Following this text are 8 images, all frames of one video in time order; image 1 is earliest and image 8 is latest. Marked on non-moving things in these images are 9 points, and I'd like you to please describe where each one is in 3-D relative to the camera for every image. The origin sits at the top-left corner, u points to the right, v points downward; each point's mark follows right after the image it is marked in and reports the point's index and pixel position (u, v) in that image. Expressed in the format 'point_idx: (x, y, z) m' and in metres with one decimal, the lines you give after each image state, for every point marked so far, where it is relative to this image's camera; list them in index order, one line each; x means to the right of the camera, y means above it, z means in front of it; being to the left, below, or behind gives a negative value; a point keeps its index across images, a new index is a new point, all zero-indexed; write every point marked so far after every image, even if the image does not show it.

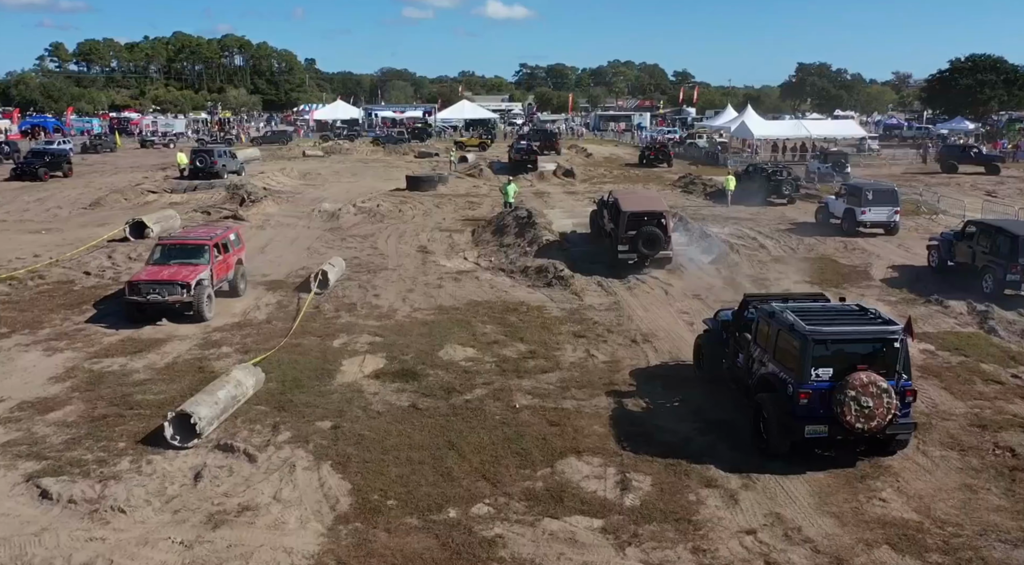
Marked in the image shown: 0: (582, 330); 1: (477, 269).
0: (+1.2, -0.9, +14.5) m
1: (-0.9, +0.3, +19.9) m
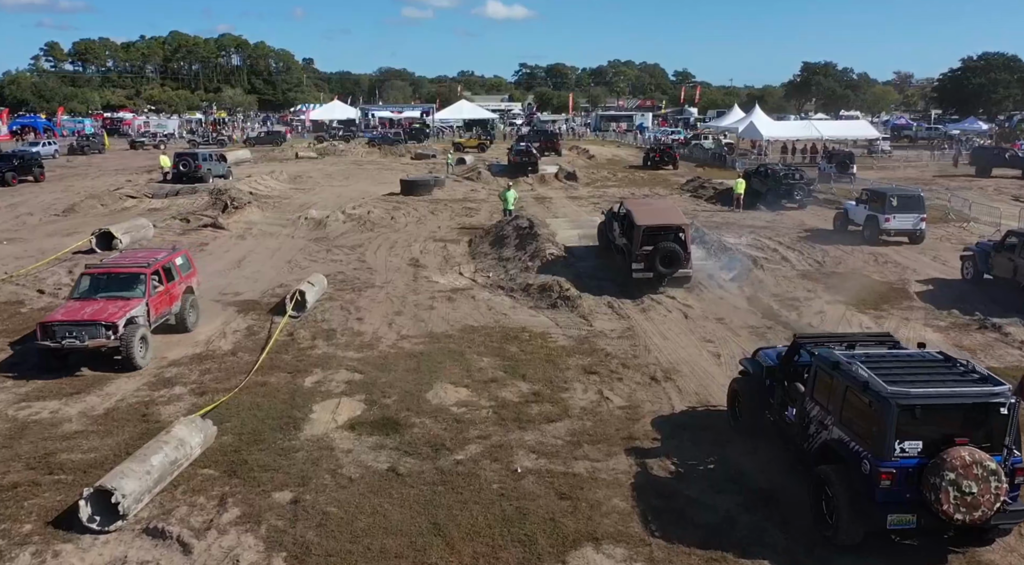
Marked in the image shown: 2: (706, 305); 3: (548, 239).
0: (+1.3, -1.3, +12.5) m
1: (-0.9, -0.1, +18.0) m
2: (+3.8, -0.4, +15.9) m
3: (+0.9, +1.1, +19.7) m
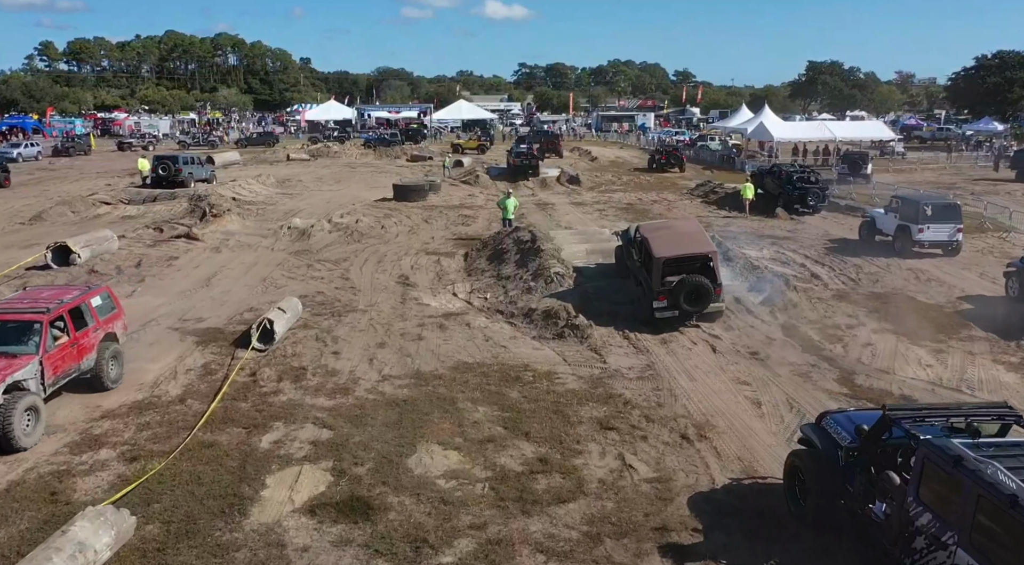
0: (+1.3, -1.8, +10.5) m
1: (-0.9, -0.6, +15.9) m
2: (+3.8, -0.9, +13.8) m
3: (+0.9, +0.6, +17.6) m
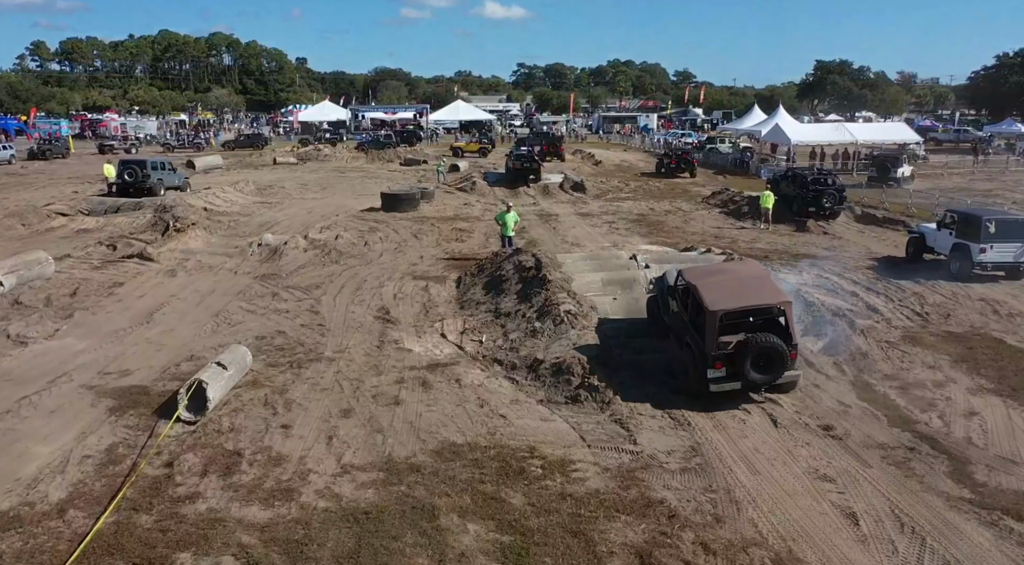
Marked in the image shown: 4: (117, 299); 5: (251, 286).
0: (+1.3, -2.4, +7.4) m
1: (-0.8, -1.3, +12.9) m
2: (+3.9, -1.6, +10.8) m
3: (+0.9, -0.1, +14.6) m
4: (-8.4, -0.3, +17.1) m
5: (-6.0, -0.1, +18.4) m
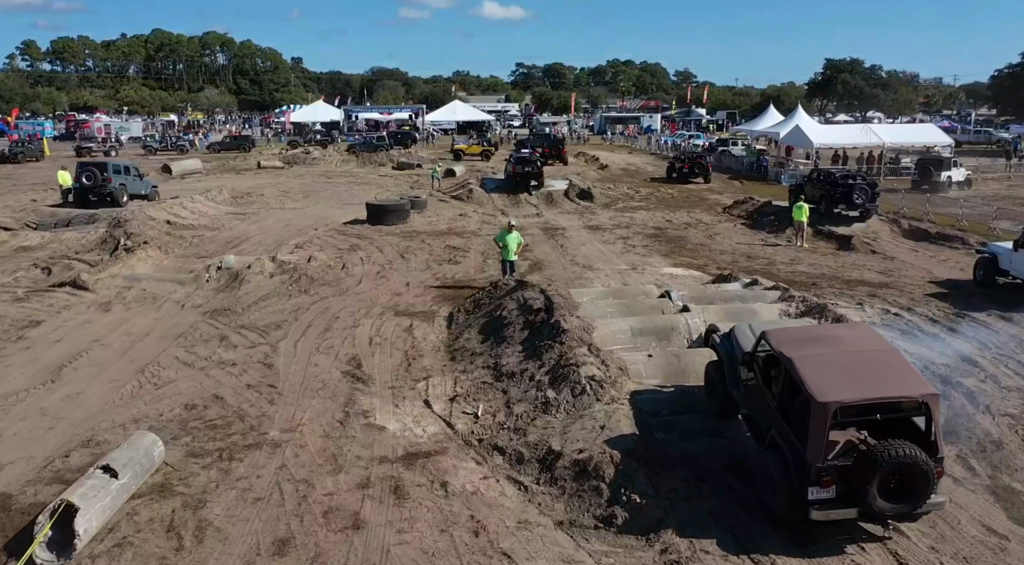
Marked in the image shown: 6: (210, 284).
0: (+1.4, -3.1, +4.2) m
1: (-0.8, -2.0, +9.6) m
2: (+3.9, -2.3, +7.5) m
3: (+1.0, -0.8, +11.3) m
4: (-8.4, -1.1, +13.9) m
5: (-5.9, -0.8, +15.1) m
6: (-6.9, 0.0, +18.4) m
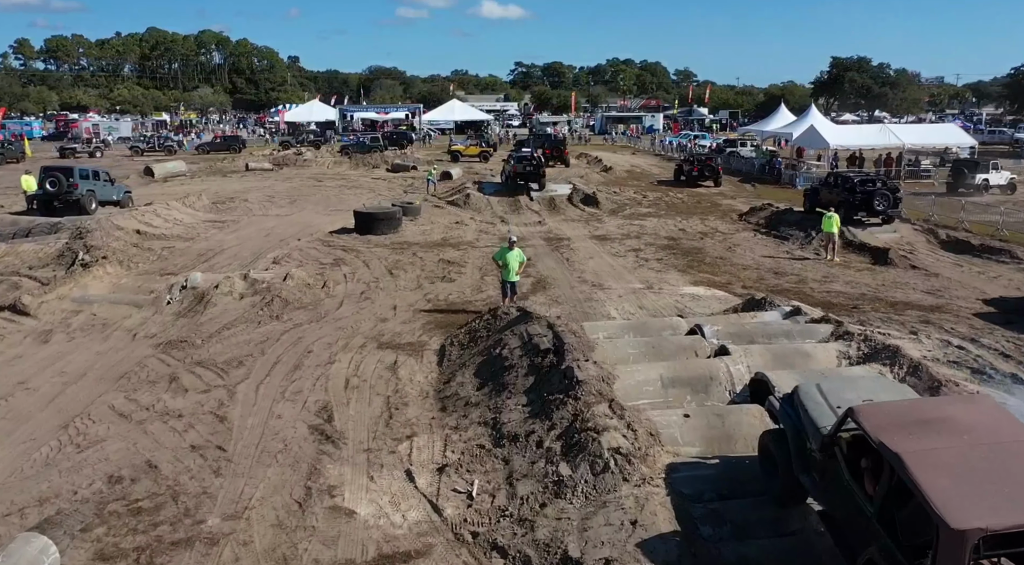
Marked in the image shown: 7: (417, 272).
0: (+1.4, -3.6, +2.0) m
1: (-0.7, -2.4, +7.4) m
2: (+4.0, -2.8, +5.4) m
3: (+1.0, -1.3, +9.1) m
4: (-8.3, -1.5, +11.7) m
5: (-5.9, -1.3, +13.0) m
6: (-6.9, -0.5, +16.3) m
7: (-2.3, +0.3, +19.6) m
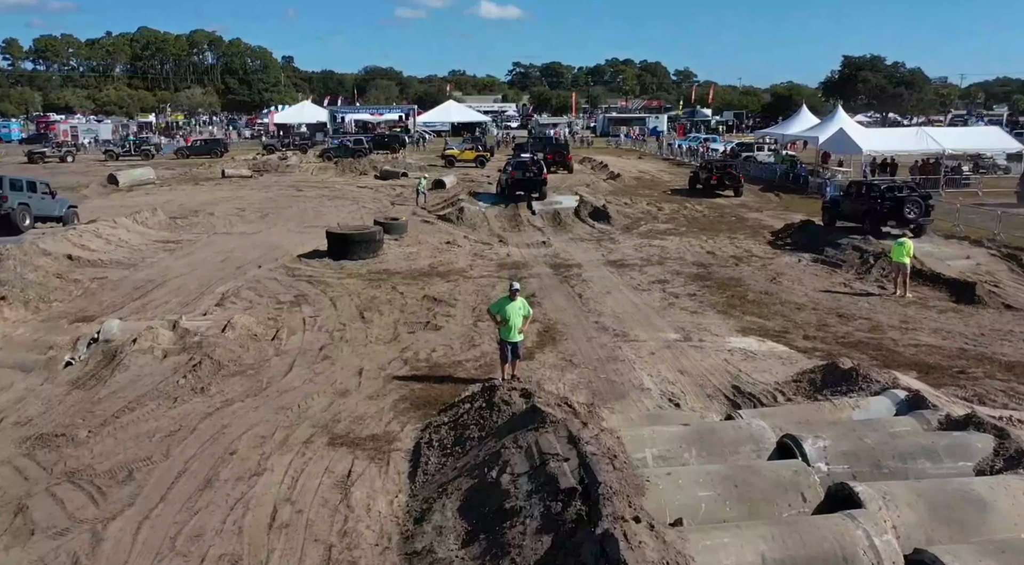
0: (+1.5, -4.5, -1.8) m
1: (-0.7, -3.3, +3.6) m
2: (+4.0, -3.6, +1.6) m
3: (+1.0, -2.1, +5.3) m
4: (-8.3, -2.4, +7.9) m
5: (-5.9, -2.1, +9.2) m
6: (-6.9, -1.4, +12.5) m
7: (-2.3, -0.6, +15.8) m
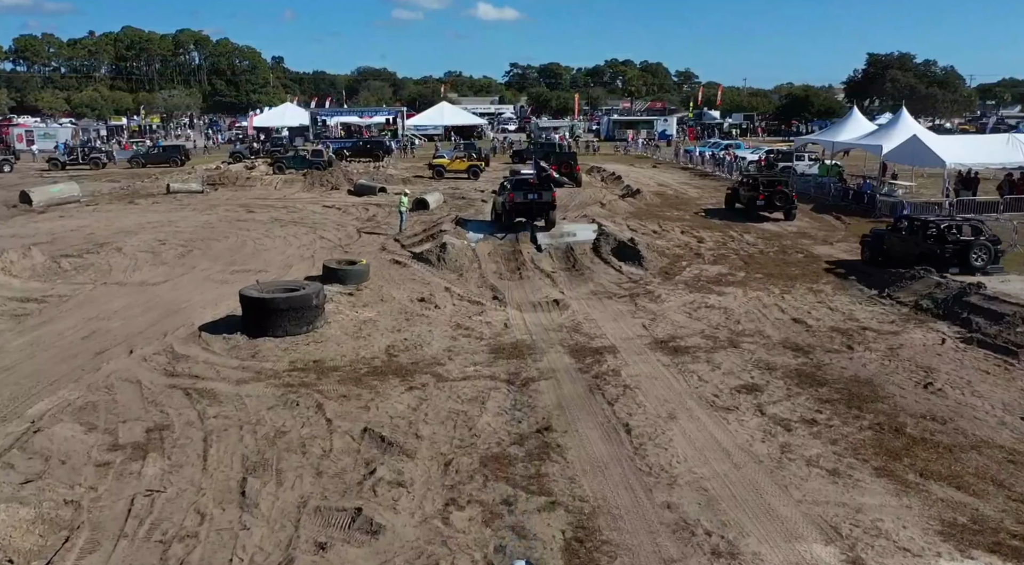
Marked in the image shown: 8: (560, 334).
0: (+1.5, -6.0, -8.8) m
1: (-0.6, -4.9, -3.4) m
2: (+4.1, -5.2, -5.4) m
3: (+1.1, -3.7, -1.6) m
4: (-8.3, -4.0, +0.9) m
5: (-5.8, -3.7, +2.2) m
6: (-6.8, -2.9, +5.5) m
7: (-2.3, -2.2, +8.8) m
8: (+0.9, -0.9, +14.4) m
